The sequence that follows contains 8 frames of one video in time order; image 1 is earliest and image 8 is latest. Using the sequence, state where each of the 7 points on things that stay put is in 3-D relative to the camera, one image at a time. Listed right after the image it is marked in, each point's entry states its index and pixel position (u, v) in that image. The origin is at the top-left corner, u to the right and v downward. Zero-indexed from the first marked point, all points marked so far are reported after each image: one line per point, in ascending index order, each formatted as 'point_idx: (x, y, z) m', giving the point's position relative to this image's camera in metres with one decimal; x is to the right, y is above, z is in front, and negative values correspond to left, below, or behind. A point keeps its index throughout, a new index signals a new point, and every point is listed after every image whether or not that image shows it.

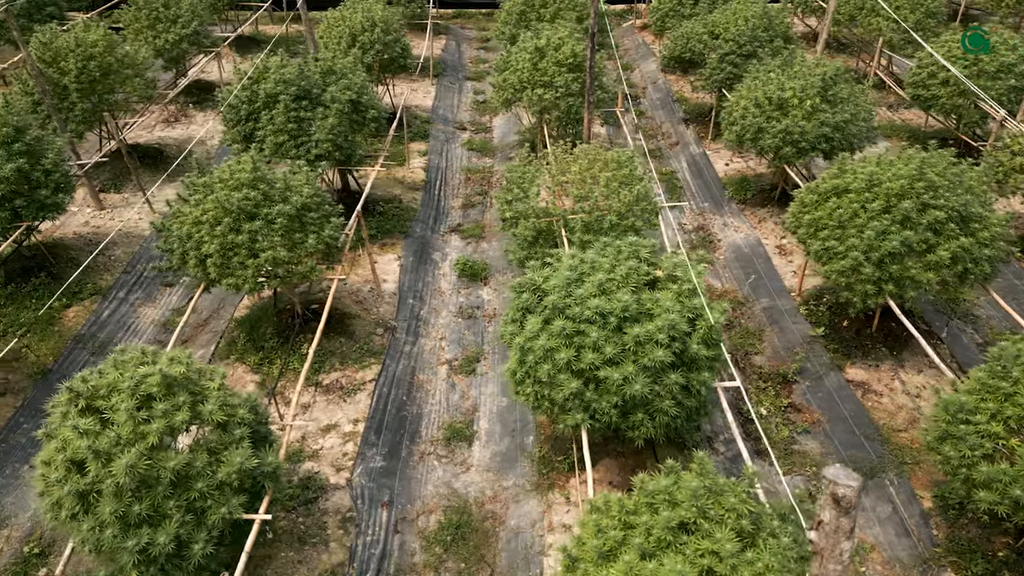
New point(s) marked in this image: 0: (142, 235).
0: (-8.9, +1.3, +20.0) m
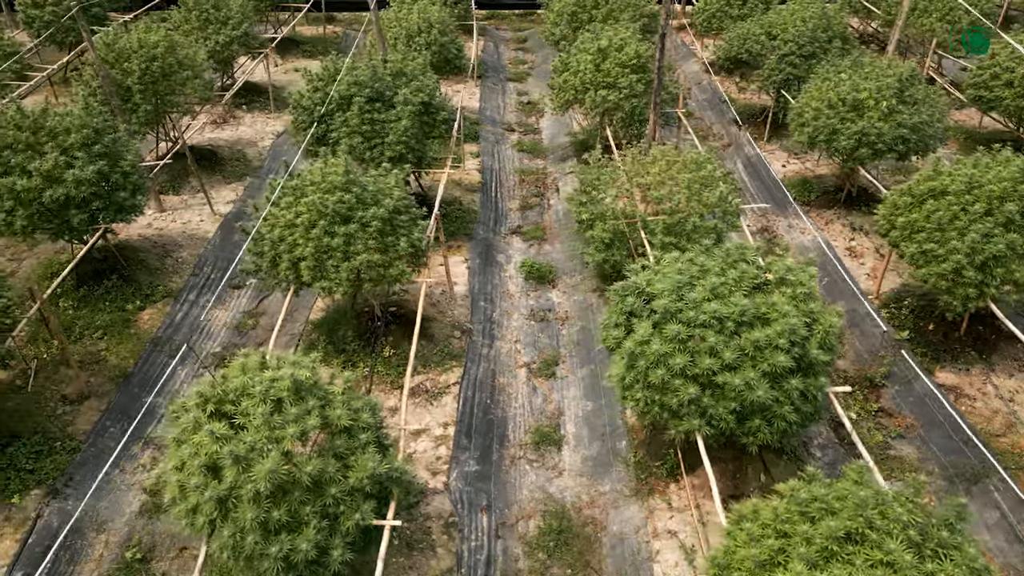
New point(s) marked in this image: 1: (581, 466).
0: (-7.4, +1.2, +20.0) m
1: (+1.1, -2.9, +13.4) m
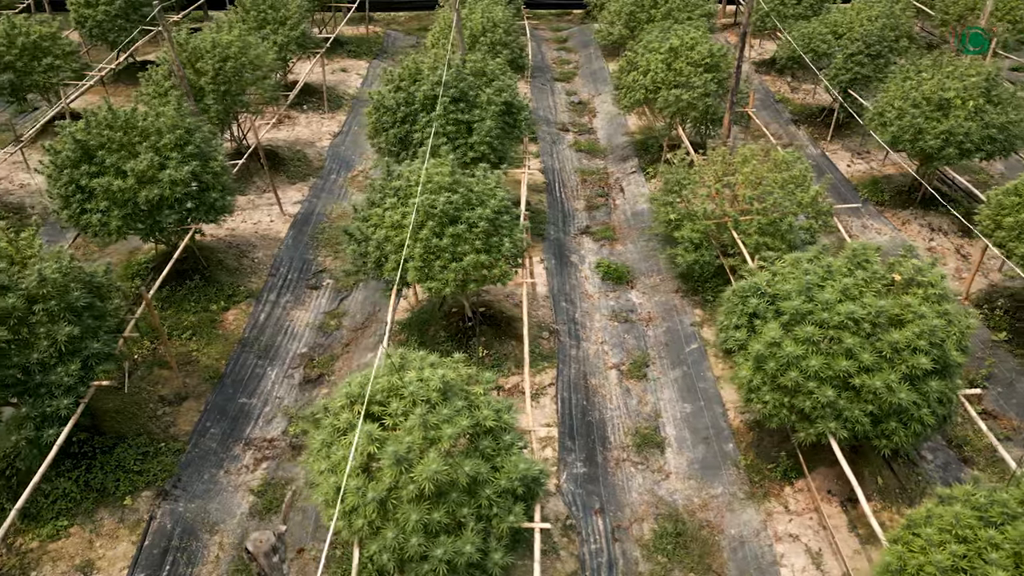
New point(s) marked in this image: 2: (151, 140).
0: (-5.6, +1.2, +19.9) m
1: (+2.8, -2.9, +13.3) m
2: (-6.6, +2.7, +15.1) m
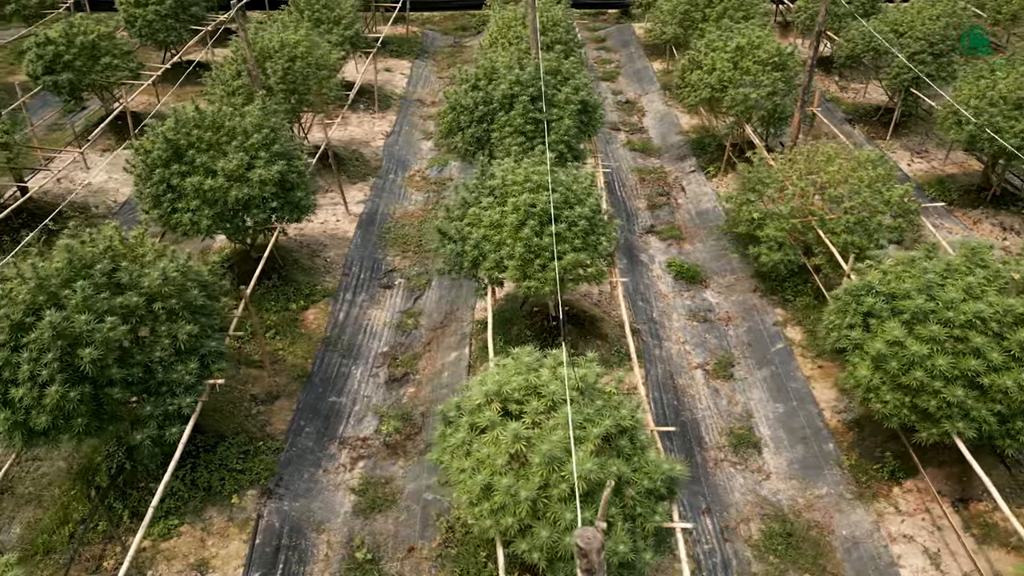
0: (-4.0, +1.2, +19.9) m
1: (+4.4, -2.9, +13.3) m
2: (-5.0, +2.7, +15.2) m
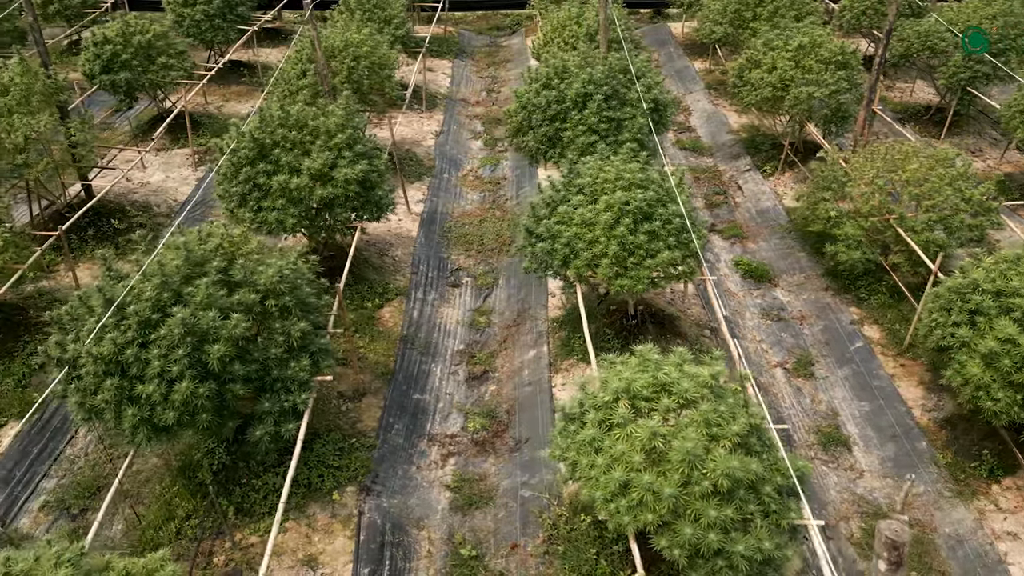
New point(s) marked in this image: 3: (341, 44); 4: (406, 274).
0: (-2.4, +1.3, +20.0) m
1: (+5.9, -2.9, +13.3) m
2: (-3.5, +2.7, +15.2) m
3: (-4.2, +5.9, +20.0) m
4: (-2.4, +0.3, +18.4) m
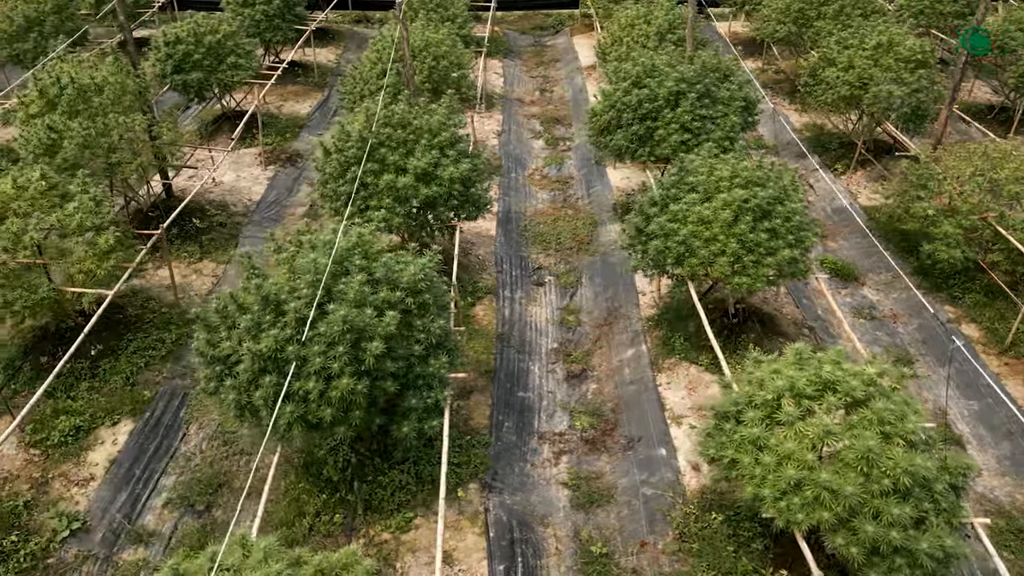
0: (-0.5, +1.3, +20.0) m
1: (+7.8, -2.8, +13.2) m
2: (-1.6, +2.8, +15.3) m
3: (-2.2, +6.0, +20.0) m
4: (-0.5, +0.4, +18.5) m
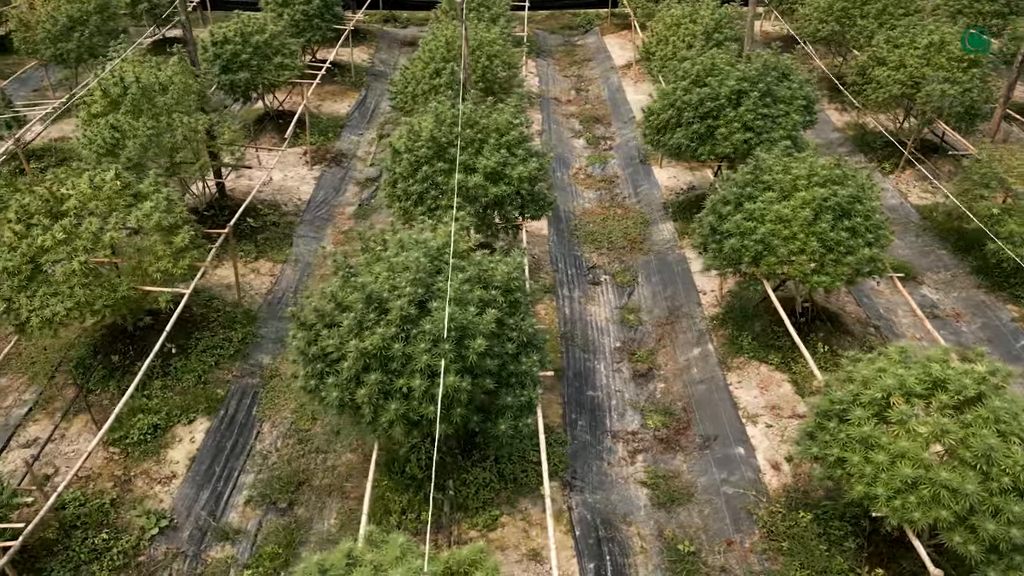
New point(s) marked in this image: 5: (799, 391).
0: (+0.8, +1.3, +20.0) m
1: (+9.1, -2.8, +13.2) m
2: (-0.3, +2.8, +15.3) m
3: (-0.9, +6.0, +20.1) m
4: (+0.8, +0.4, +18.5) m
5: (+5.0, -1.8, +14.3) m
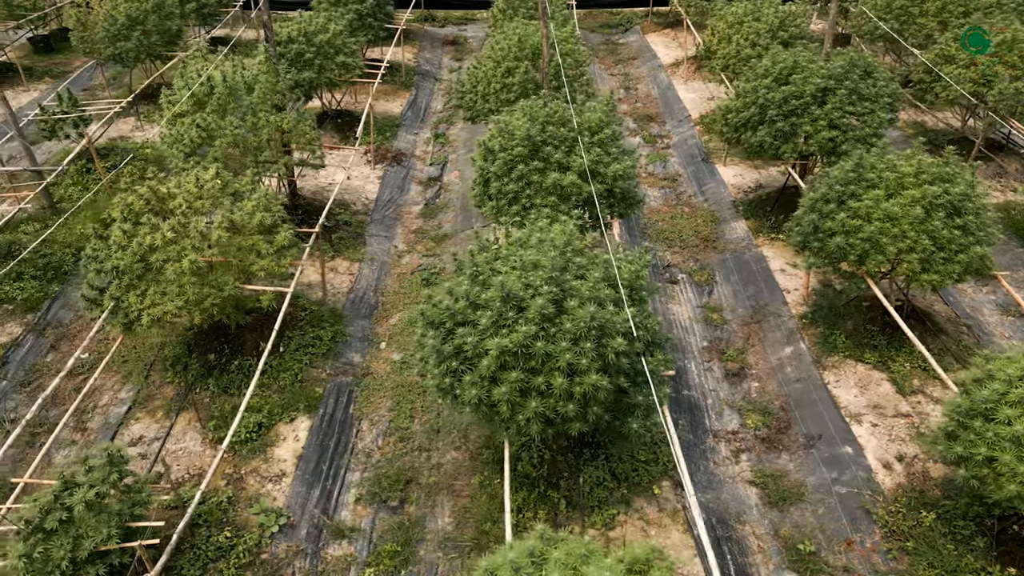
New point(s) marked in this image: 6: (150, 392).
0: (+2.6, +1.3, +20.0) m
1: (+10.8, -2.8, +13.1) m
2: (+1.4, +2.8, +15.3) m
3: (+0.8, +6.0, +20.0) m
4: (+2.6, +0.4, +18.5) m
5: (+6.7, -1.8, +14.3) m
6: (-6.4, -1.8, +14.6) m
